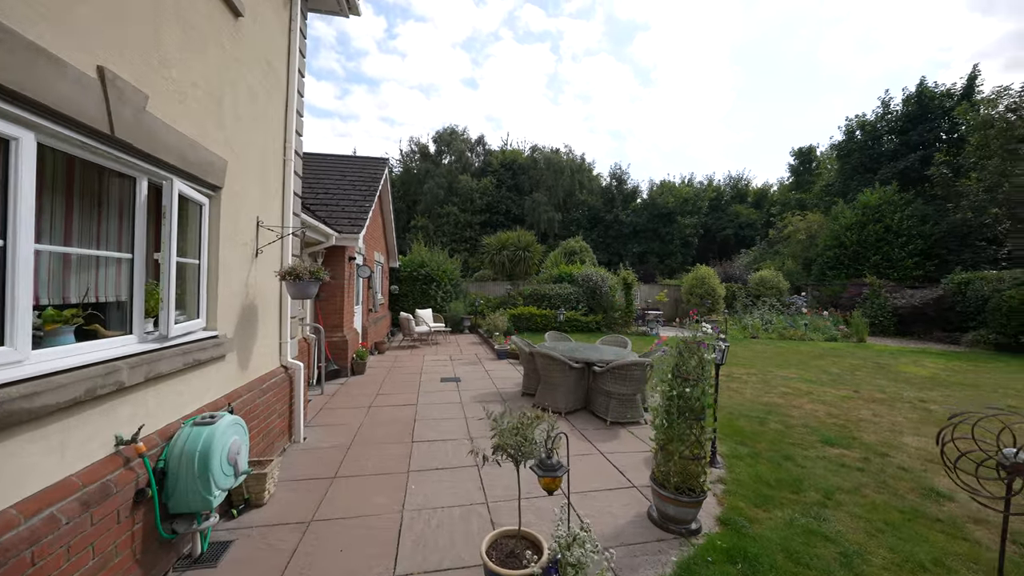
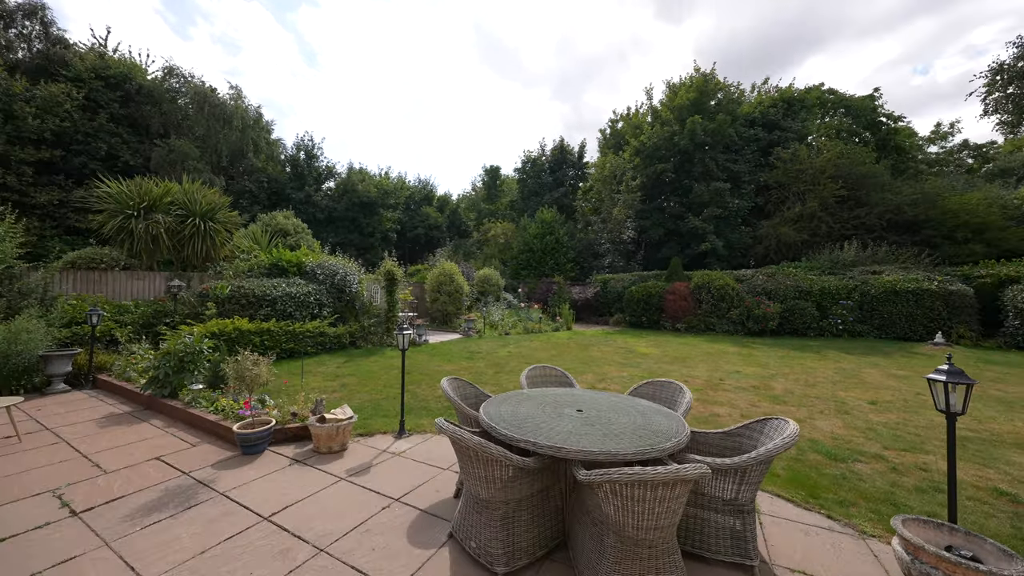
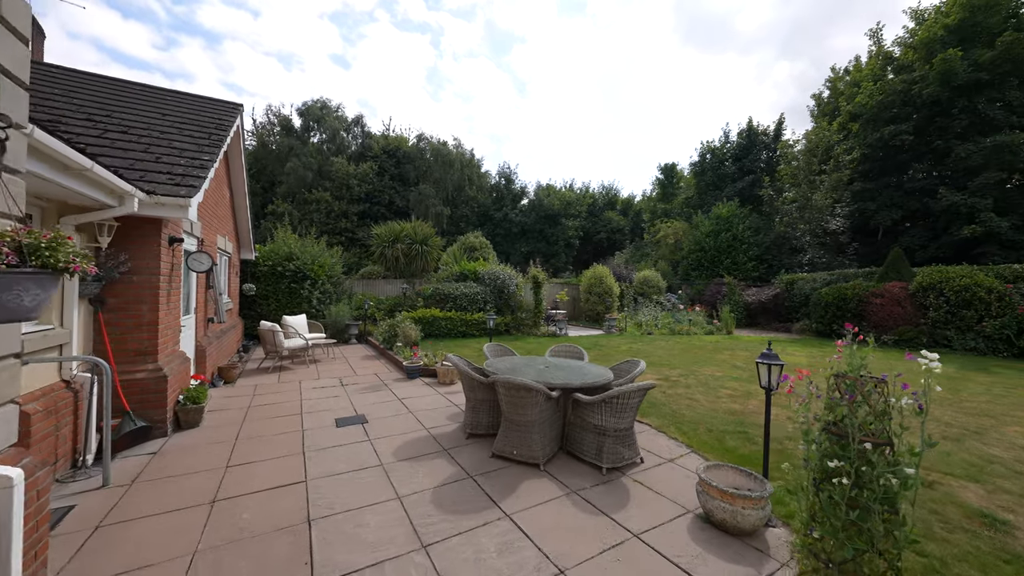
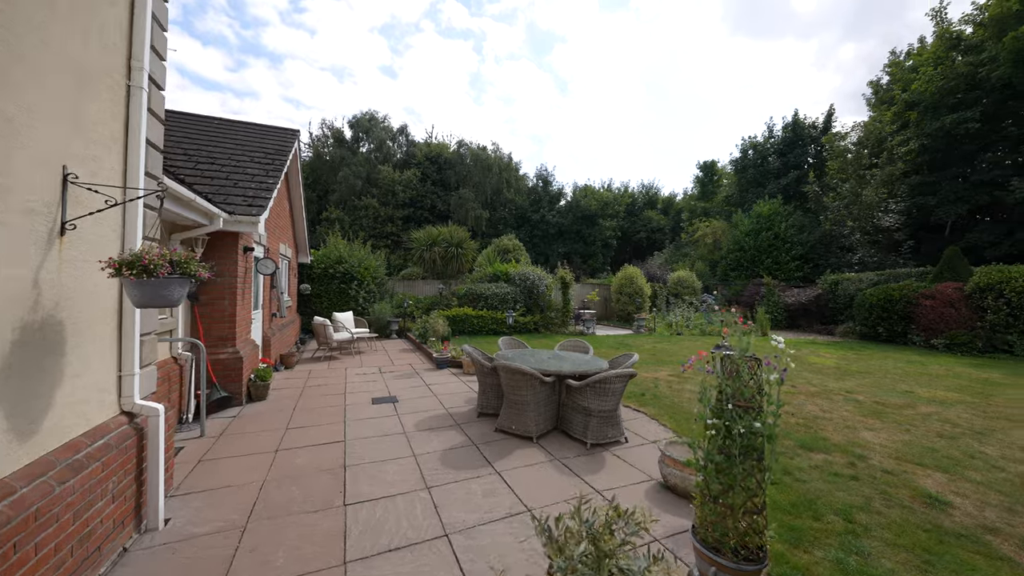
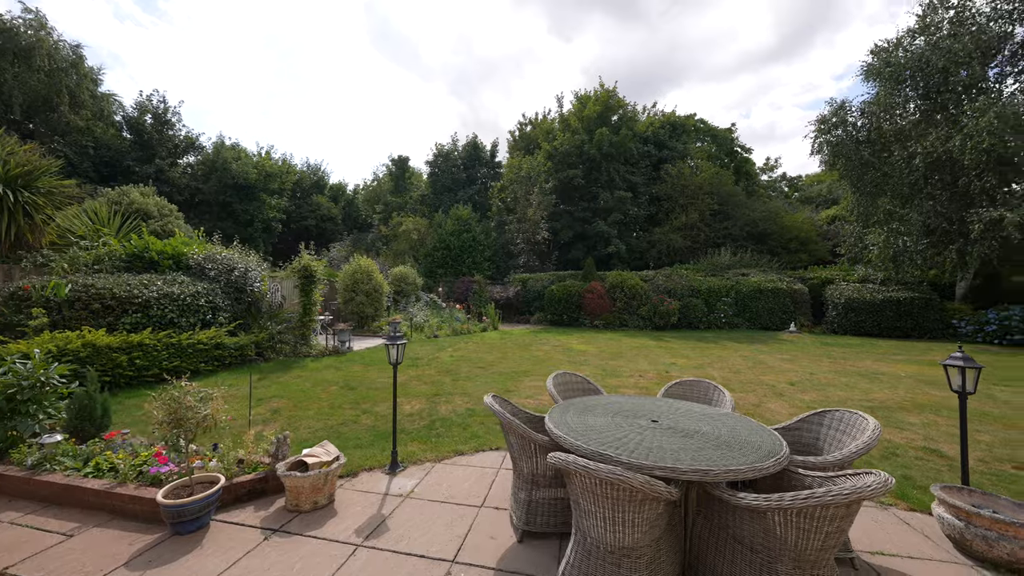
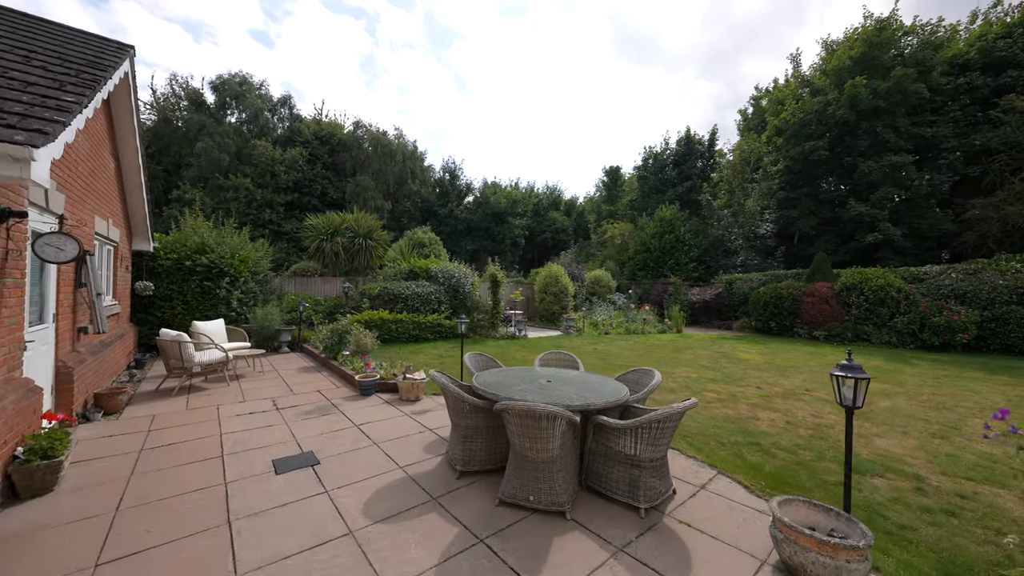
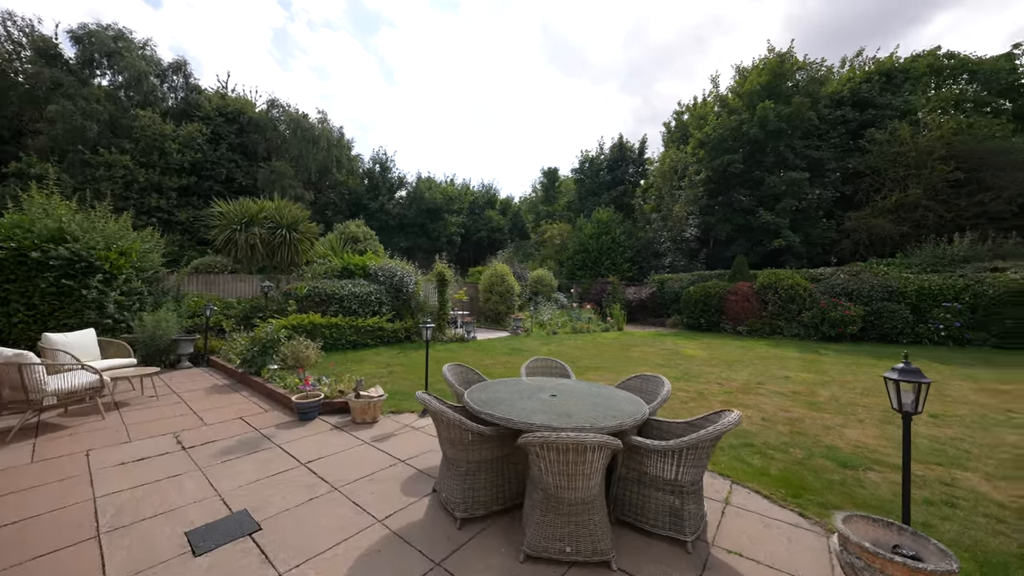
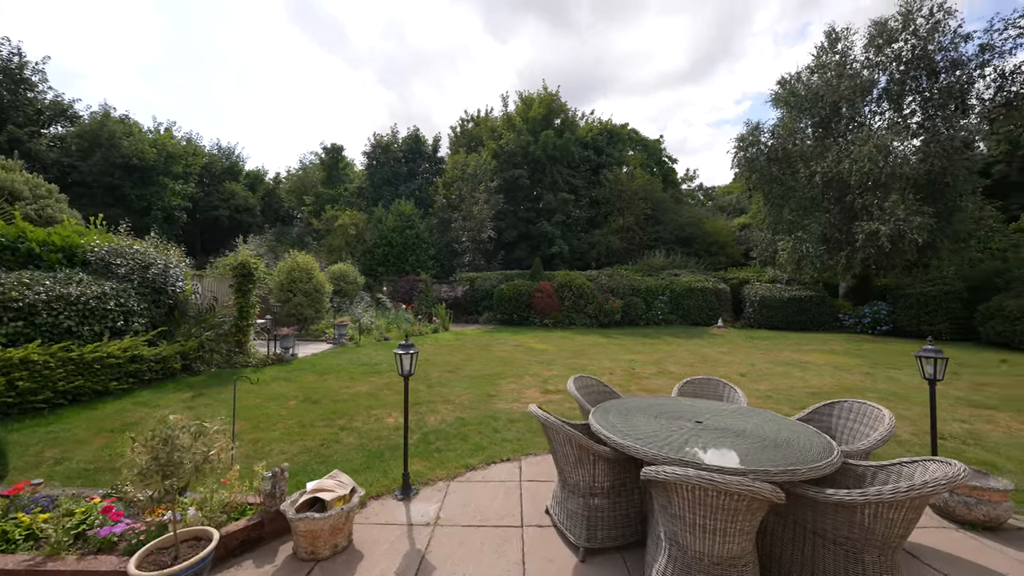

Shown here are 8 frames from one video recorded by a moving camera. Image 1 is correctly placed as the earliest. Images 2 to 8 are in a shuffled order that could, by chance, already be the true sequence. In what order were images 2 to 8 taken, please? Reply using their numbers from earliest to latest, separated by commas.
4, 3, 6, 7, 2, 5, 8
